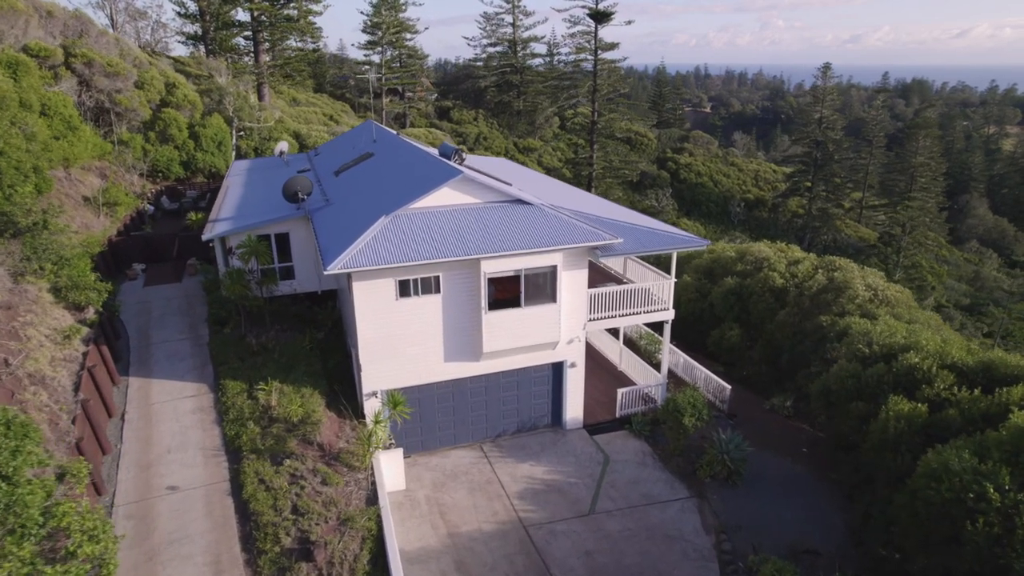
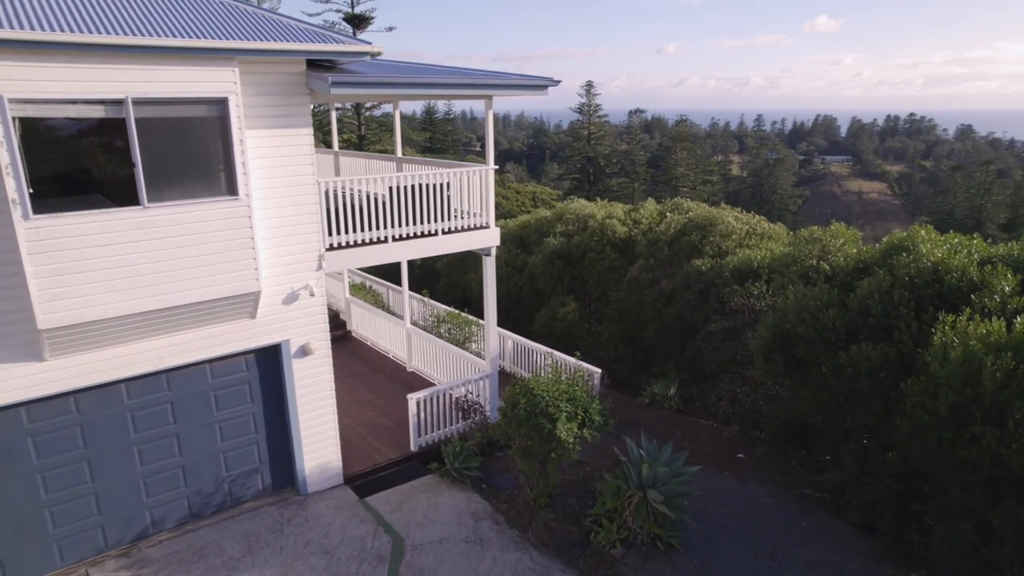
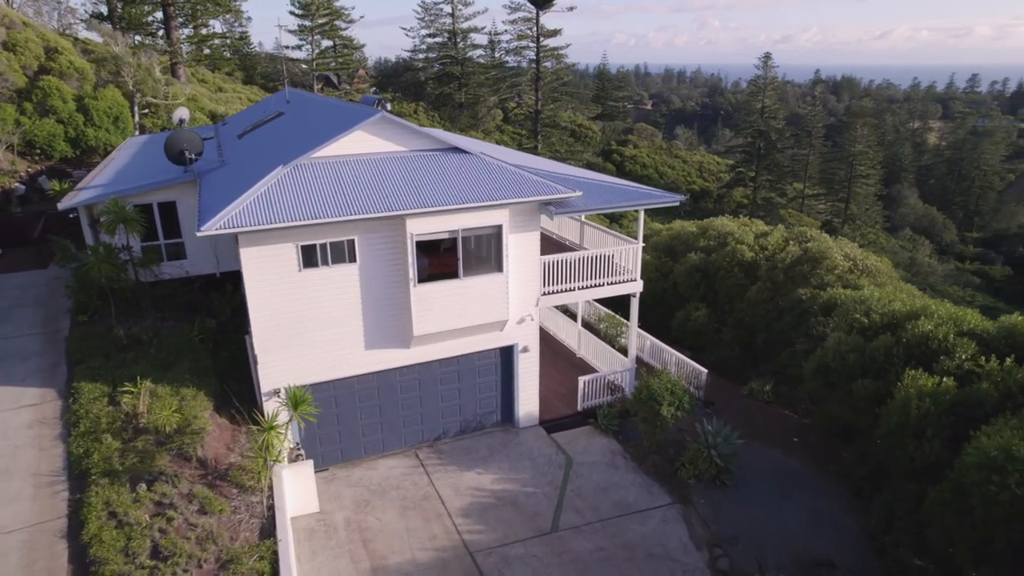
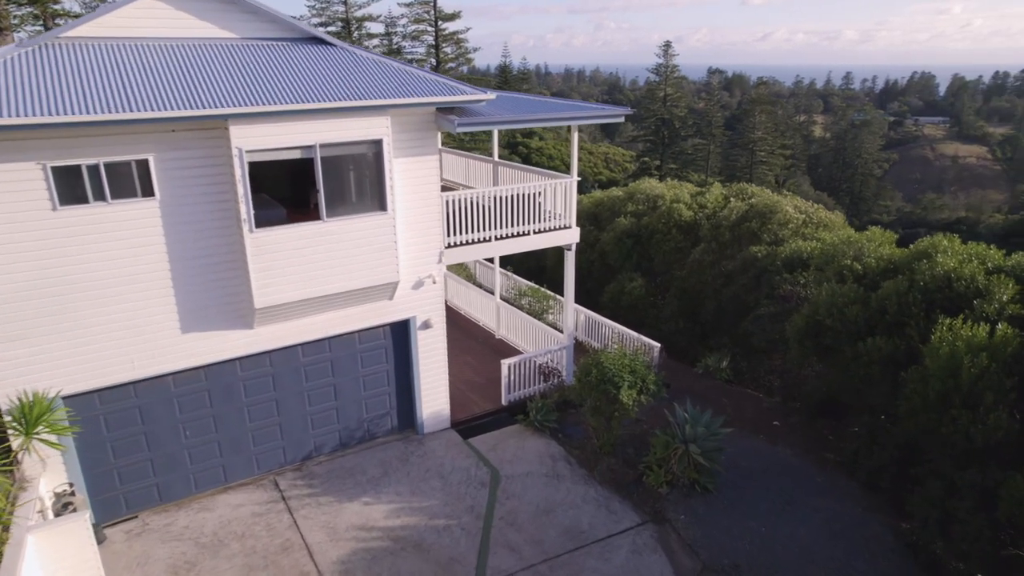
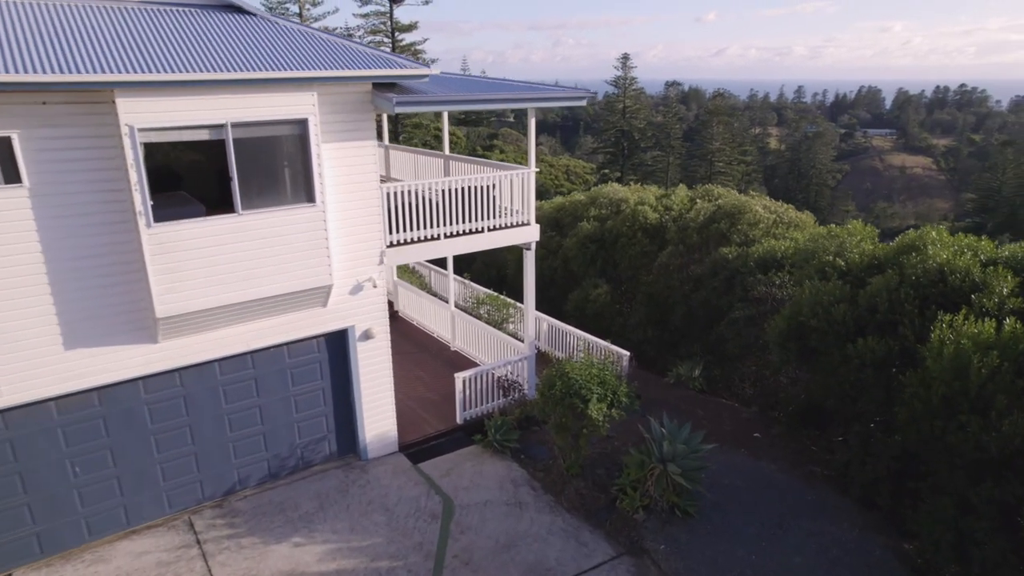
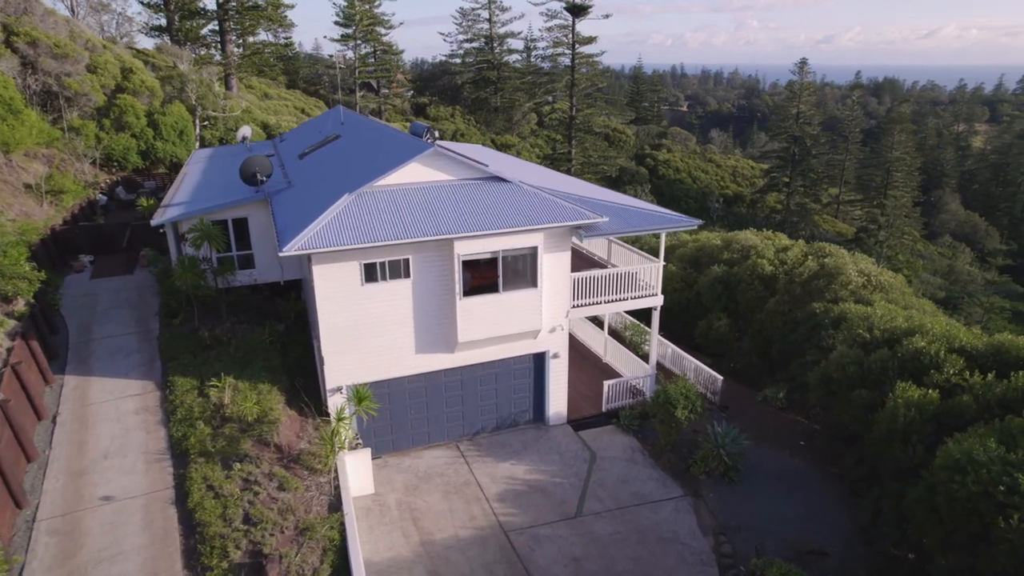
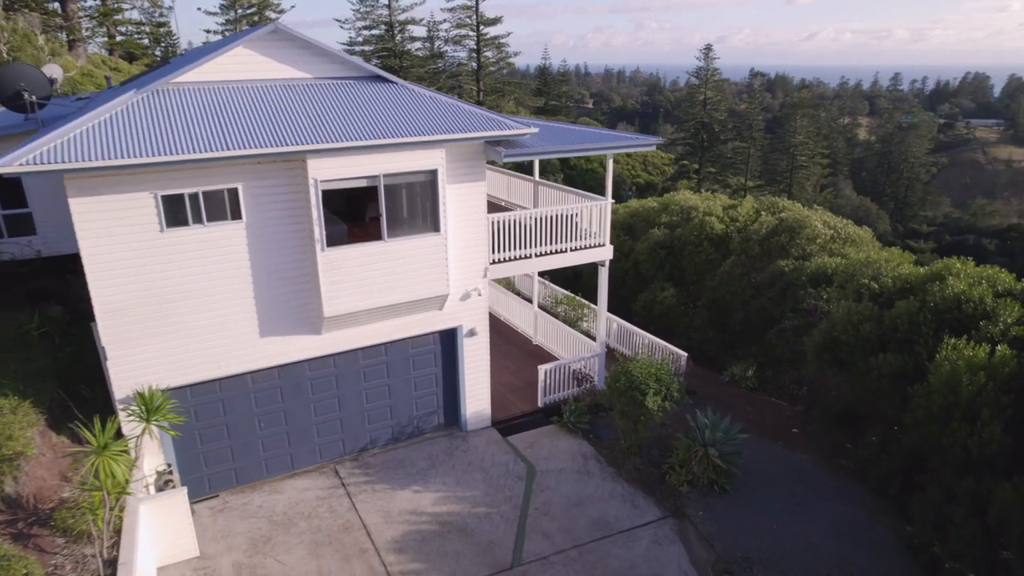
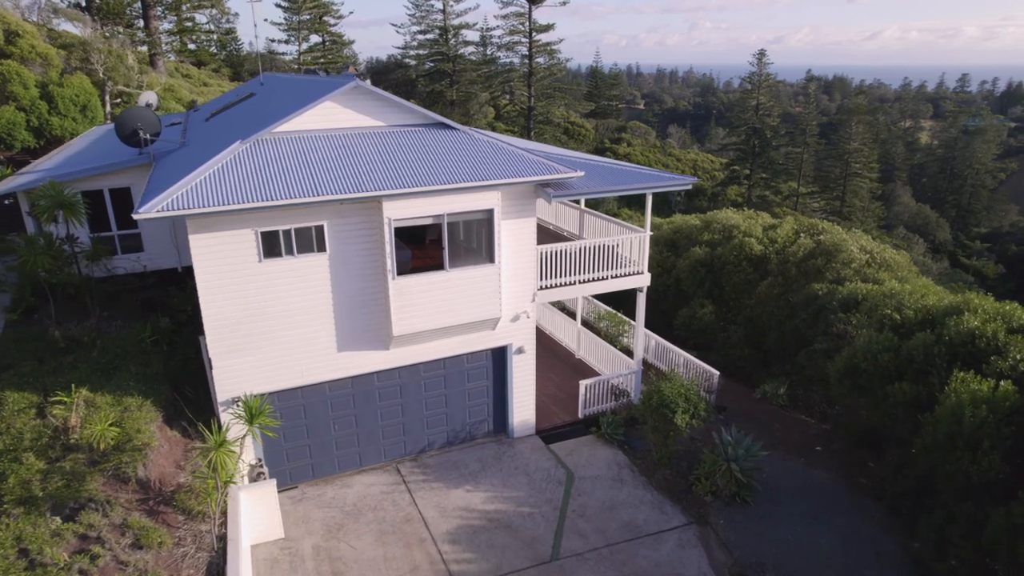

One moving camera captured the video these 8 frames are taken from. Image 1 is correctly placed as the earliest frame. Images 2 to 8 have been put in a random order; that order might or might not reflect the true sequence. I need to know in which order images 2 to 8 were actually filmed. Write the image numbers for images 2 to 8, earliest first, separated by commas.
6, 3, 8, 7, 4, 5, 2
